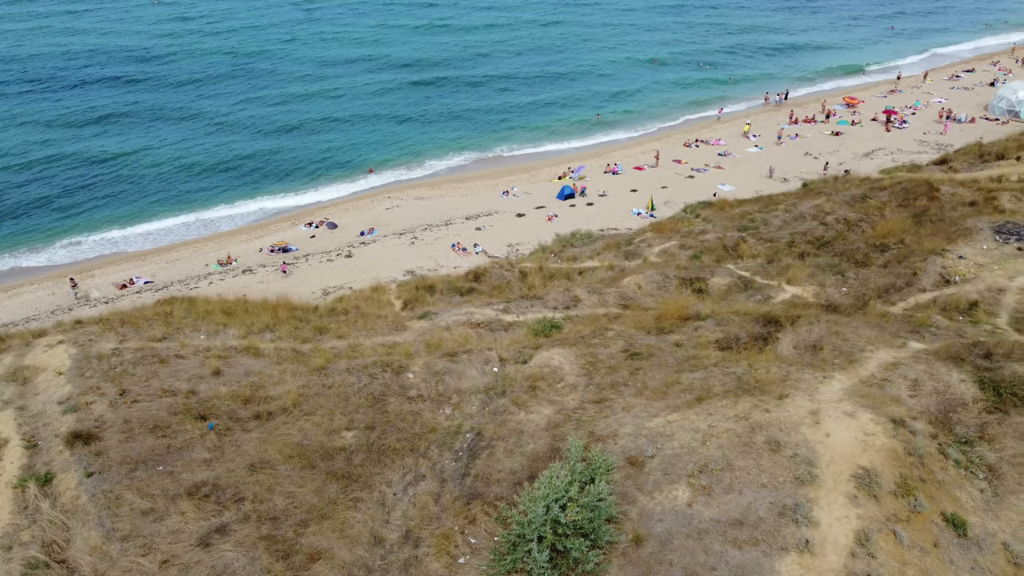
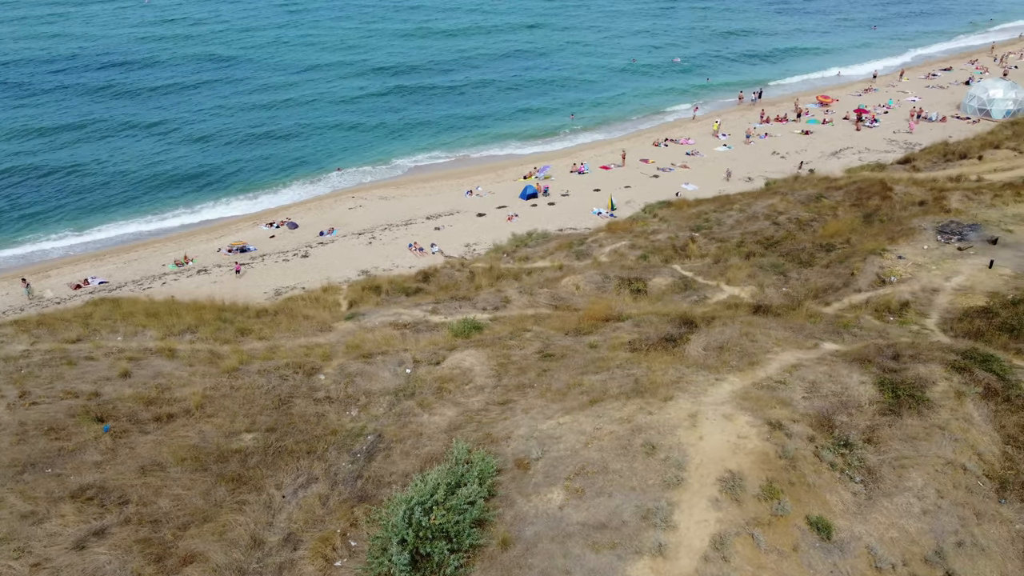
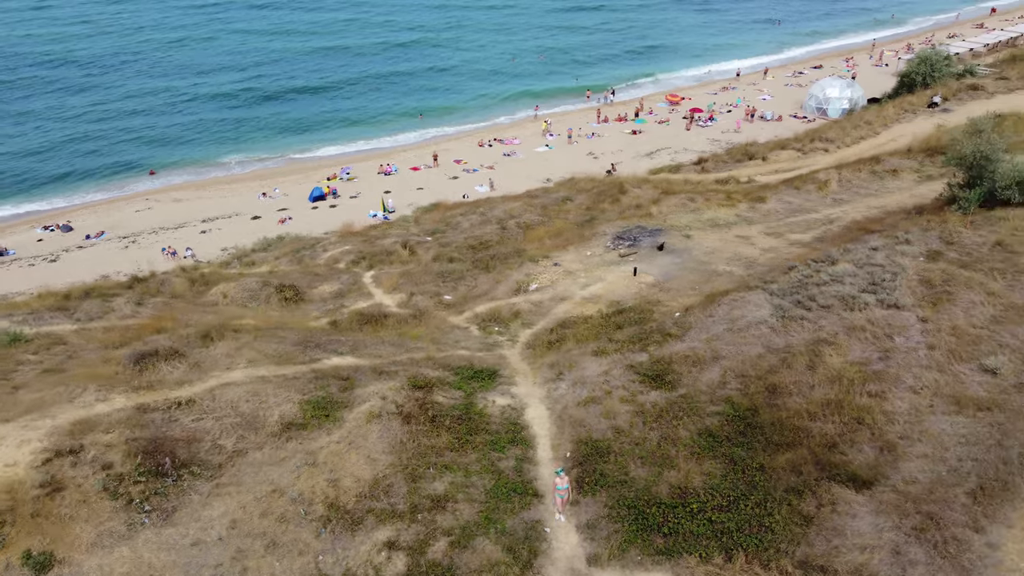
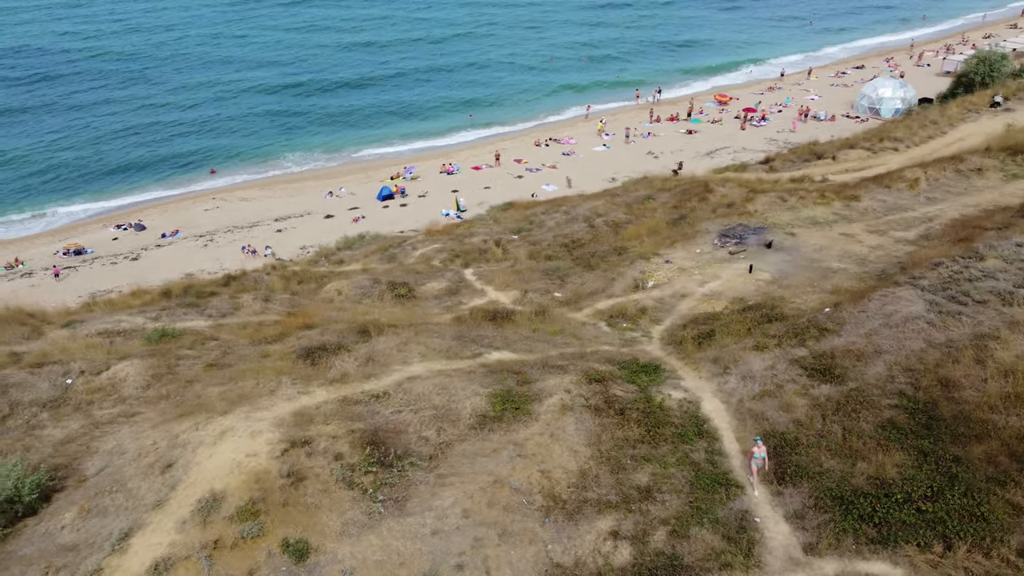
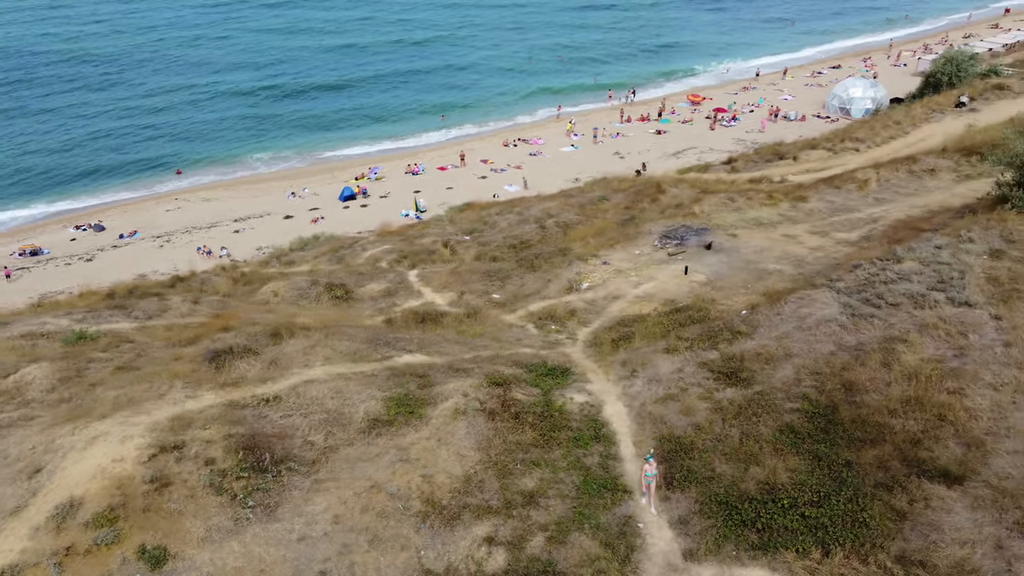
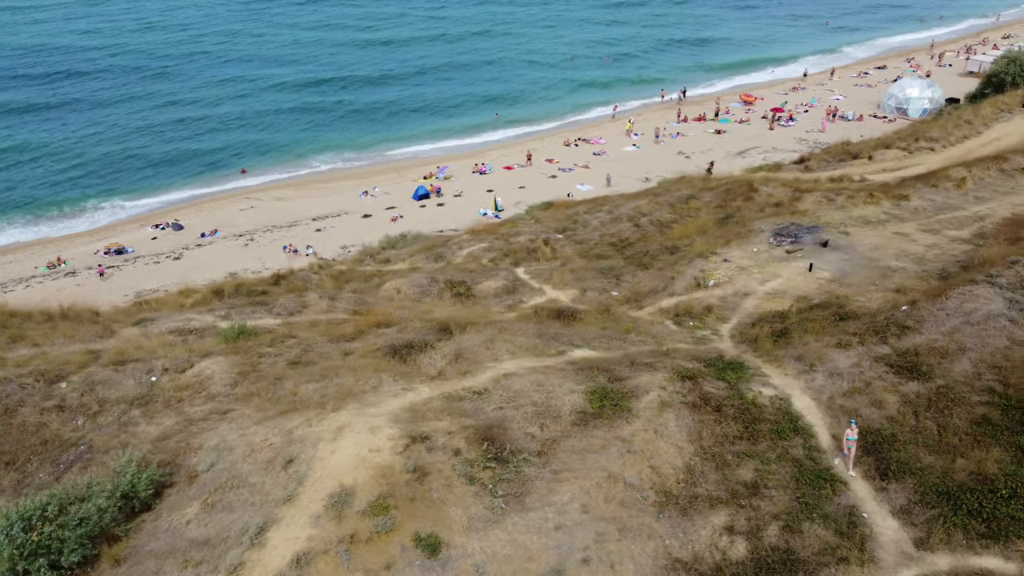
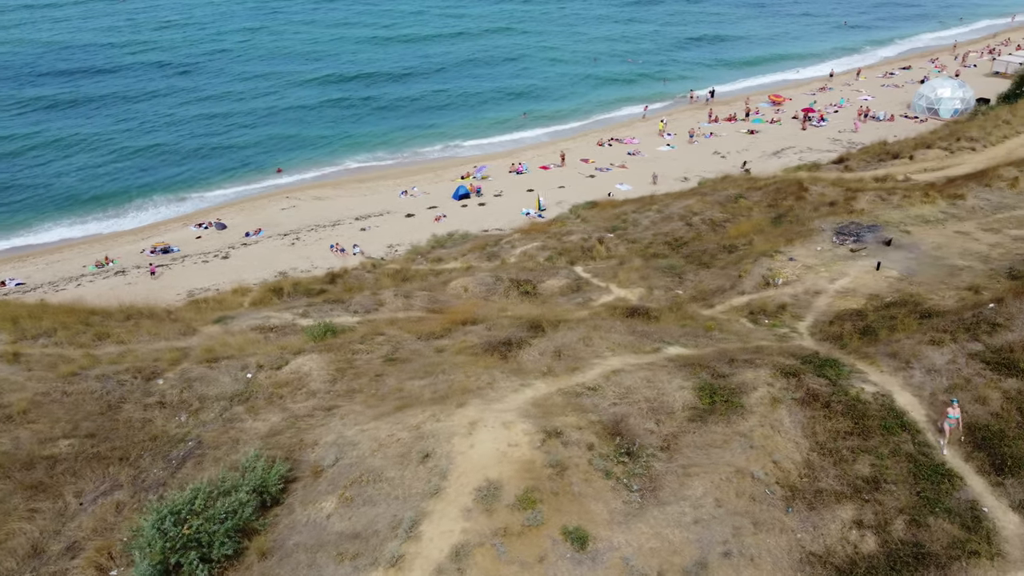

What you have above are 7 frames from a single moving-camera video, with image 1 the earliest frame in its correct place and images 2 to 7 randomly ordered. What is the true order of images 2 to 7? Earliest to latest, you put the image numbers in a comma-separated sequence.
2, 7, 6, 4, 5, 3
